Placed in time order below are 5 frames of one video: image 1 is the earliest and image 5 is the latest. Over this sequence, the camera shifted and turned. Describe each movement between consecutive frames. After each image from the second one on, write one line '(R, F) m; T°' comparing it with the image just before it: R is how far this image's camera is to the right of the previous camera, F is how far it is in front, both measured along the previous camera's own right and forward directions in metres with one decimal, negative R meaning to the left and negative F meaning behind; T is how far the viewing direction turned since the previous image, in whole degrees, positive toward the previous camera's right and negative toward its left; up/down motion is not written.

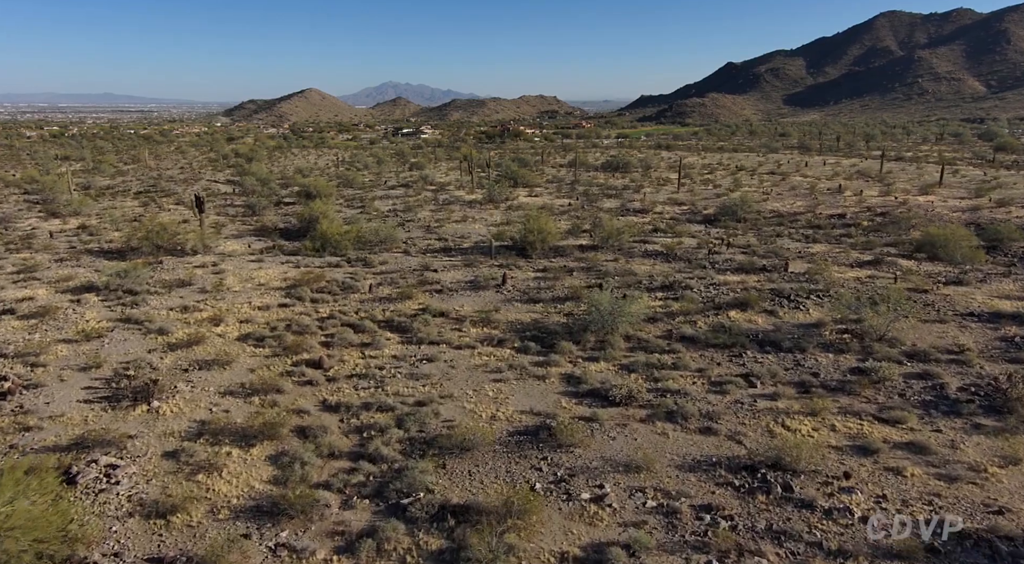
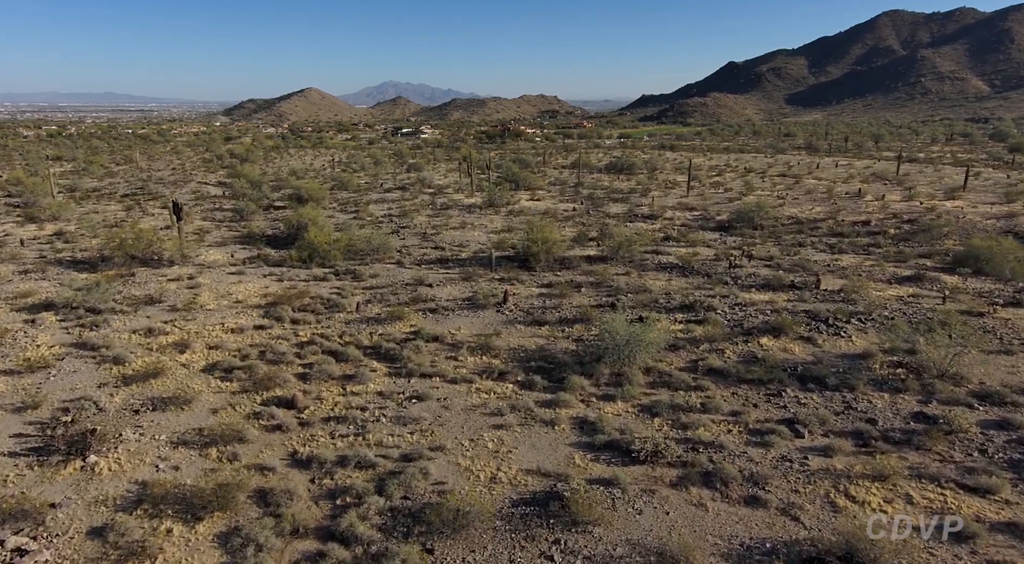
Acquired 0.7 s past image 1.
(0.0, +2.1) m; 0°
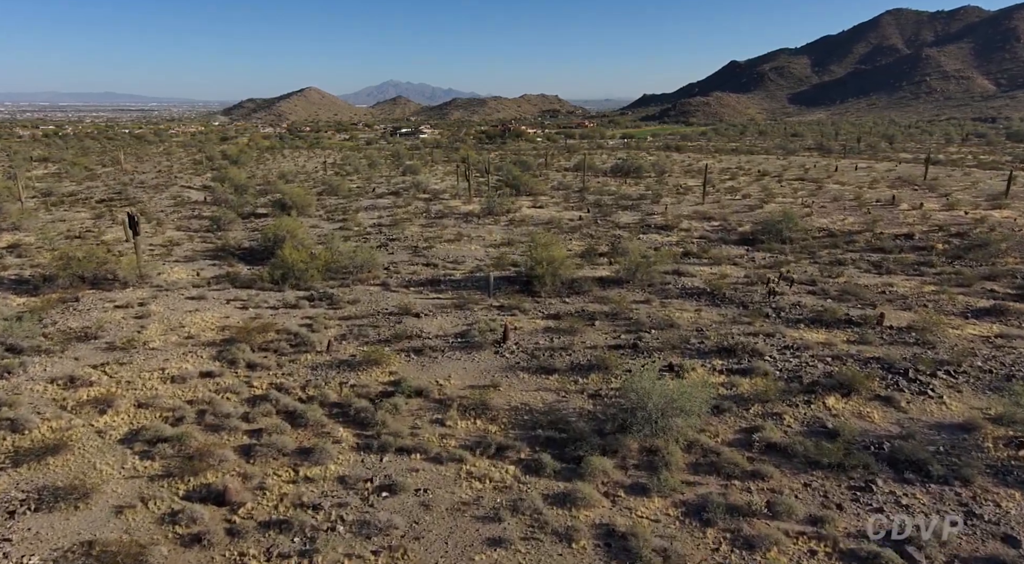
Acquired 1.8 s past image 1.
(0.0, +3.2) m; 0°
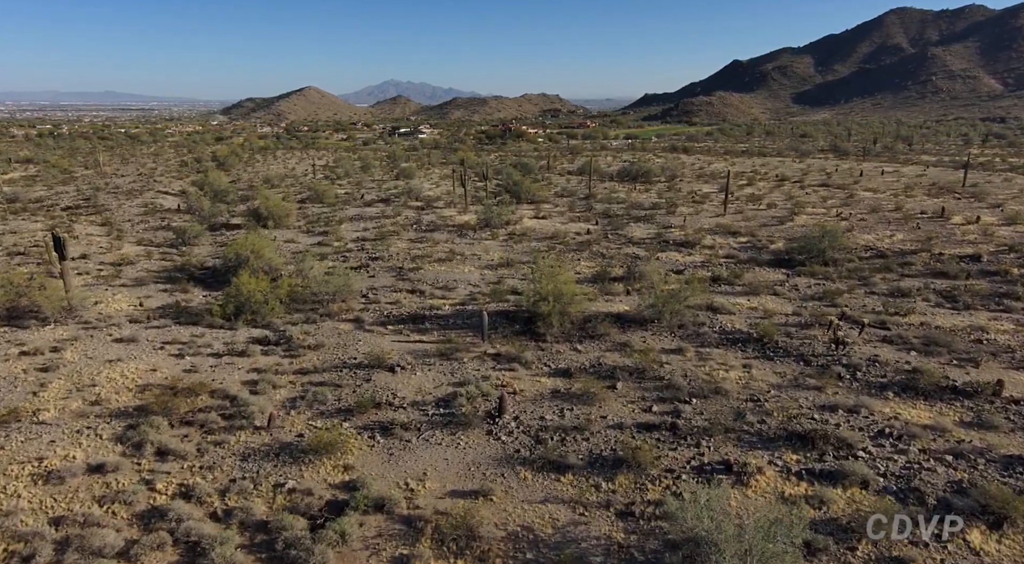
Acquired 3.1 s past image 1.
(0.0, +3.9) m; 0°
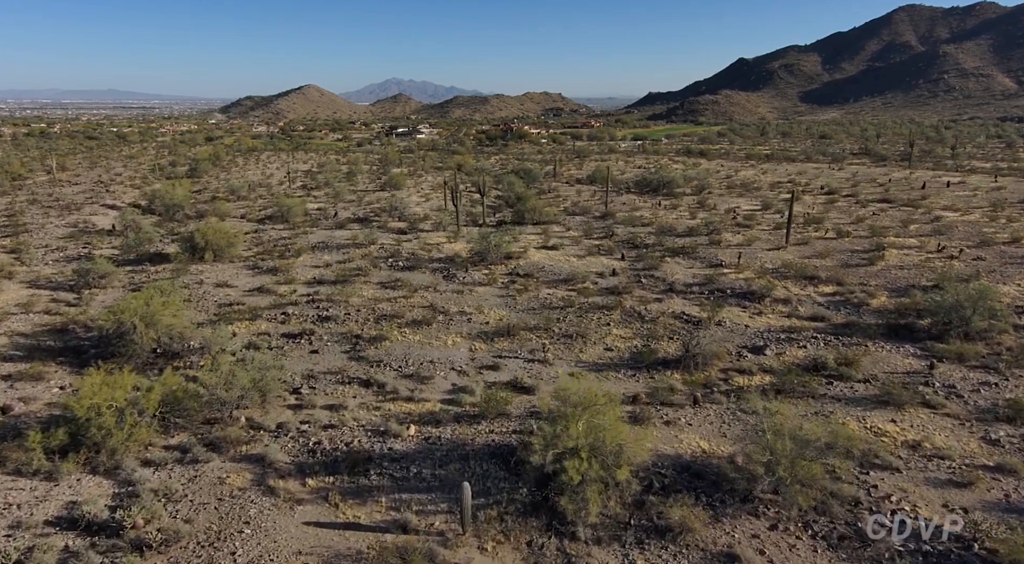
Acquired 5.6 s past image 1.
(0.0, +7.5) m; 0°
